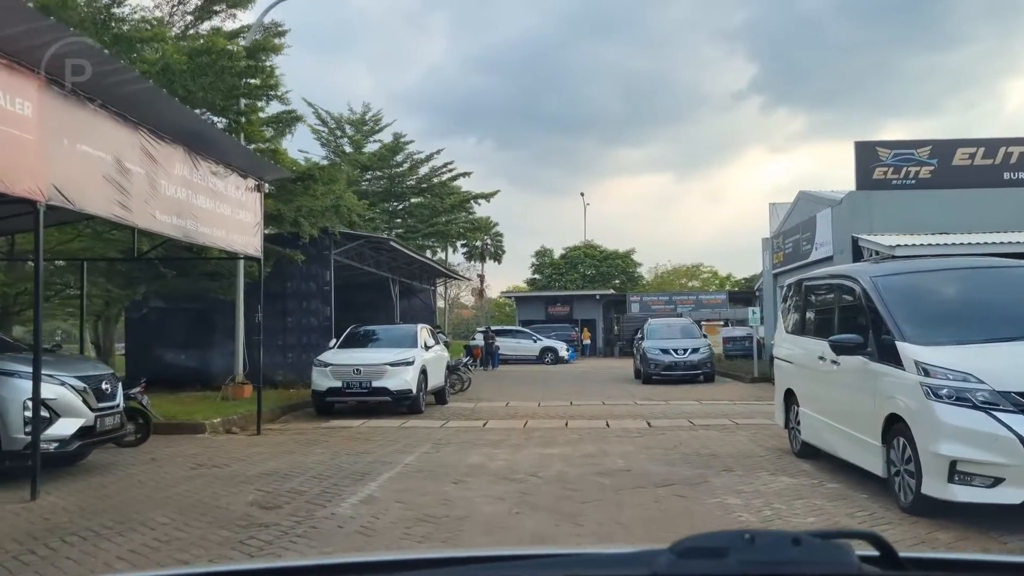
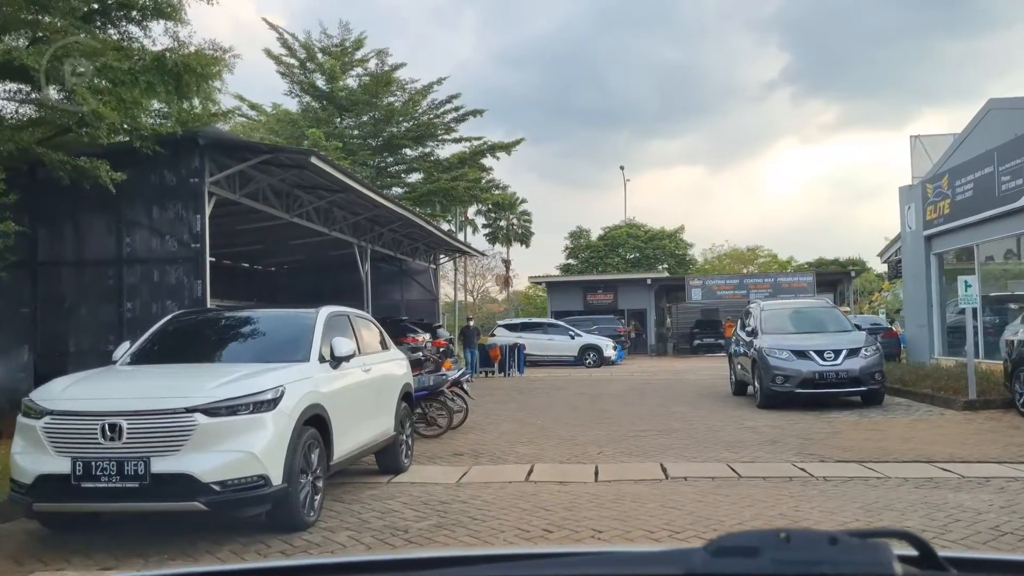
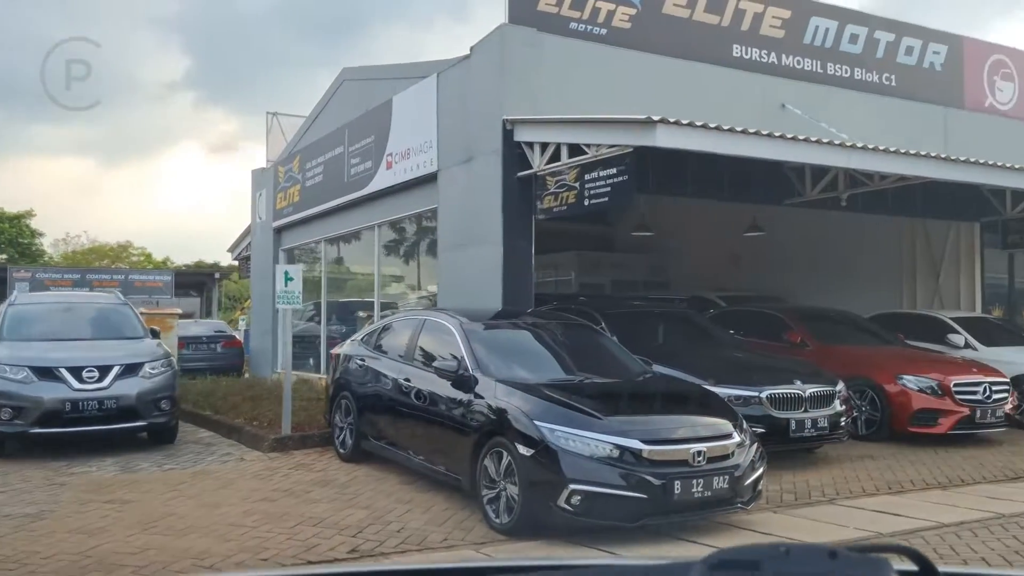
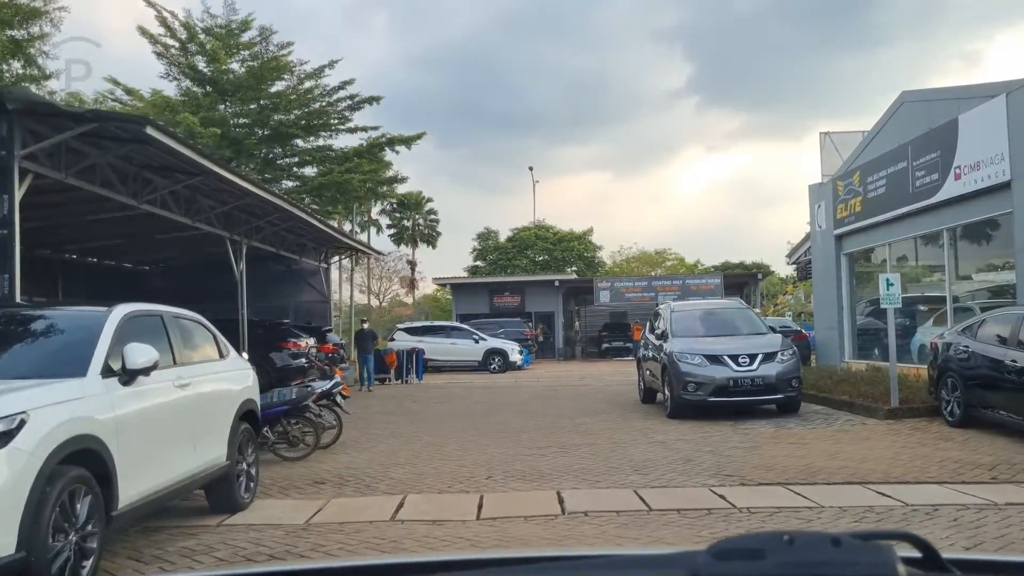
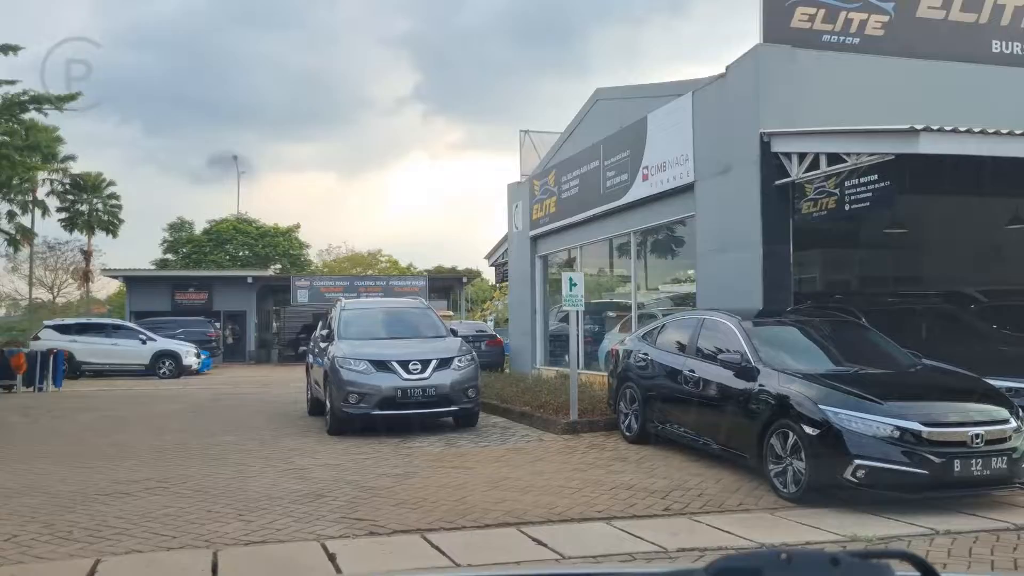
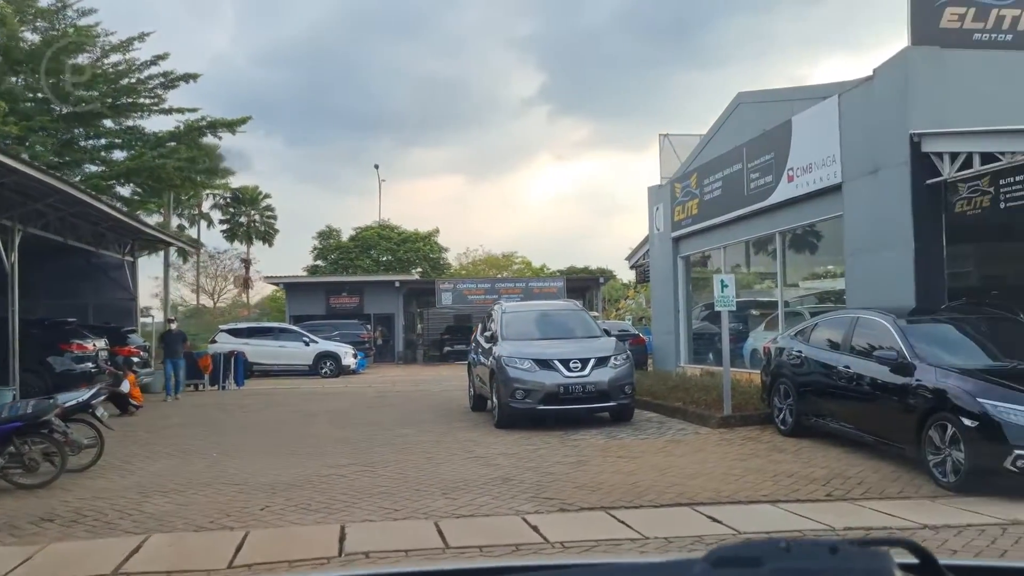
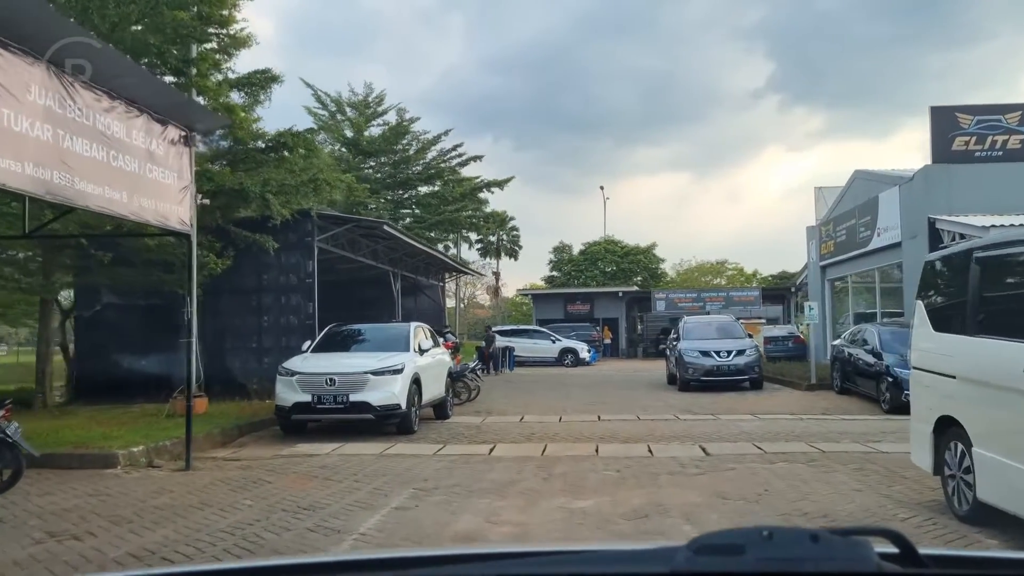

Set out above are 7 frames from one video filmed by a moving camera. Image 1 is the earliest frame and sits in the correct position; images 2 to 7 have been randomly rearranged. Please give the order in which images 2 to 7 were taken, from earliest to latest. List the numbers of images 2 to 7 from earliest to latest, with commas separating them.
7, 2, 4, 6, 5, 3
